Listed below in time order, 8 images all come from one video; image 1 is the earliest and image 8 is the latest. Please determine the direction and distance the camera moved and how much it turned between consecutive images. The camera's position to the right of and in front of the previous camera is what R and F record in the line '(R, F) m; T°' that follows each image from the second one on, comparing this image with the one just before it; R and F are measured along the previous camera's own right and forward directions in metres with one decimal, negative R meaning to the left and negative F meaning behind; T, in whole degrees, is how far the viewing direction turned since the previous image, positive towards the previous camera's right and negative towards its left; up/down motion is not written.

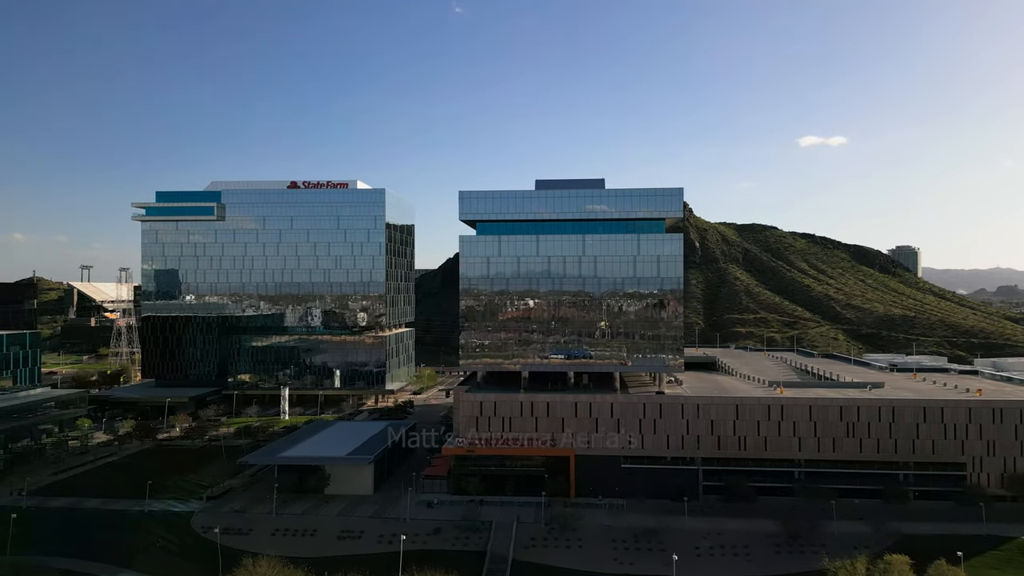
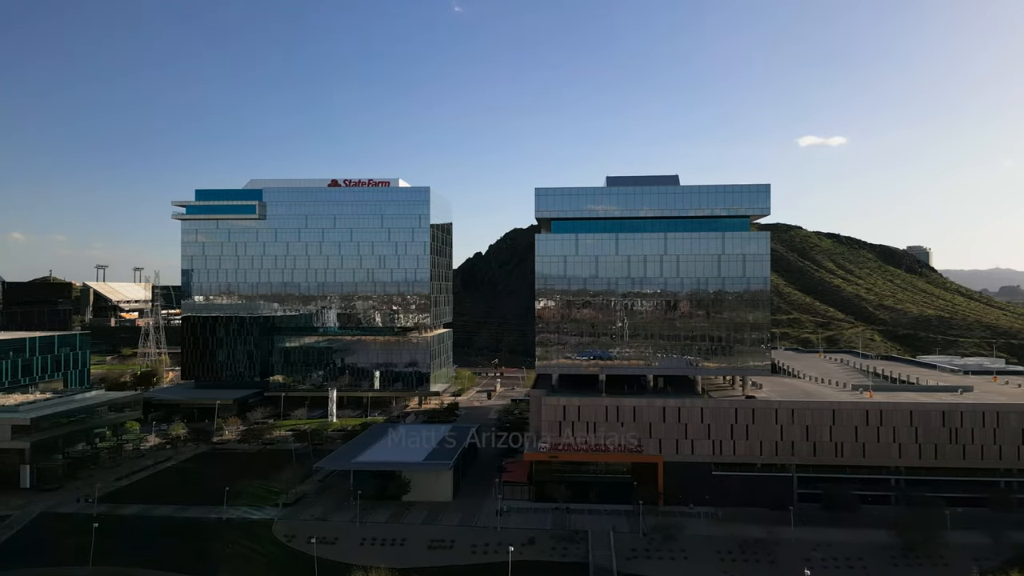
(-5.3, +1.7) m; 0°
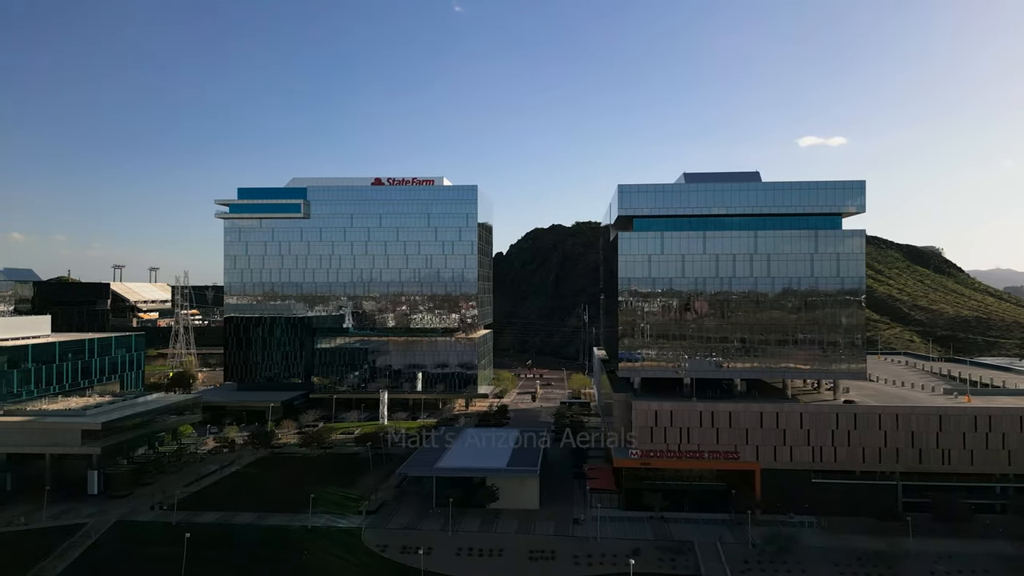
(-5.4, +1.6) m; 0°
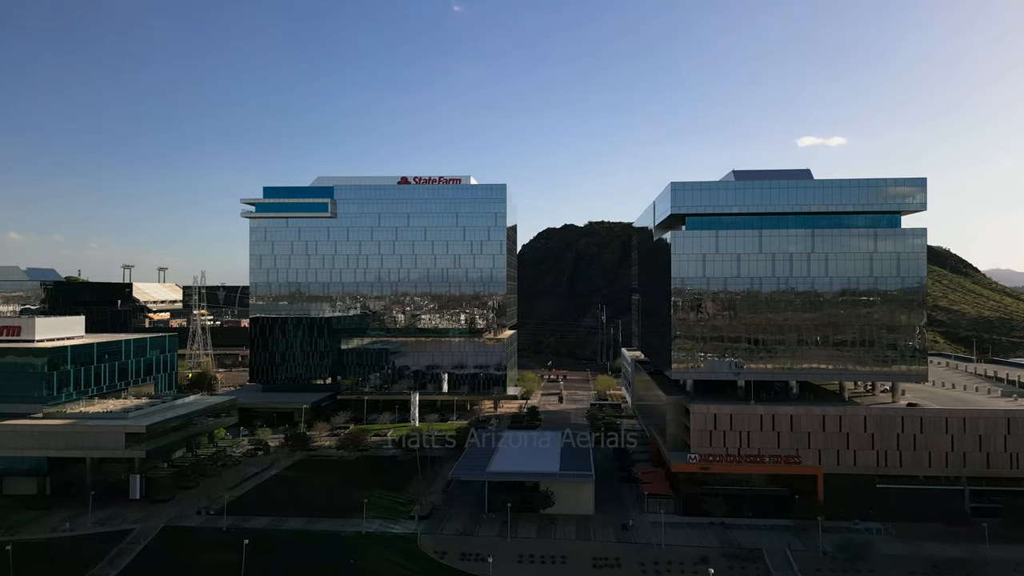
(-3.3, +1.1) m; 0°
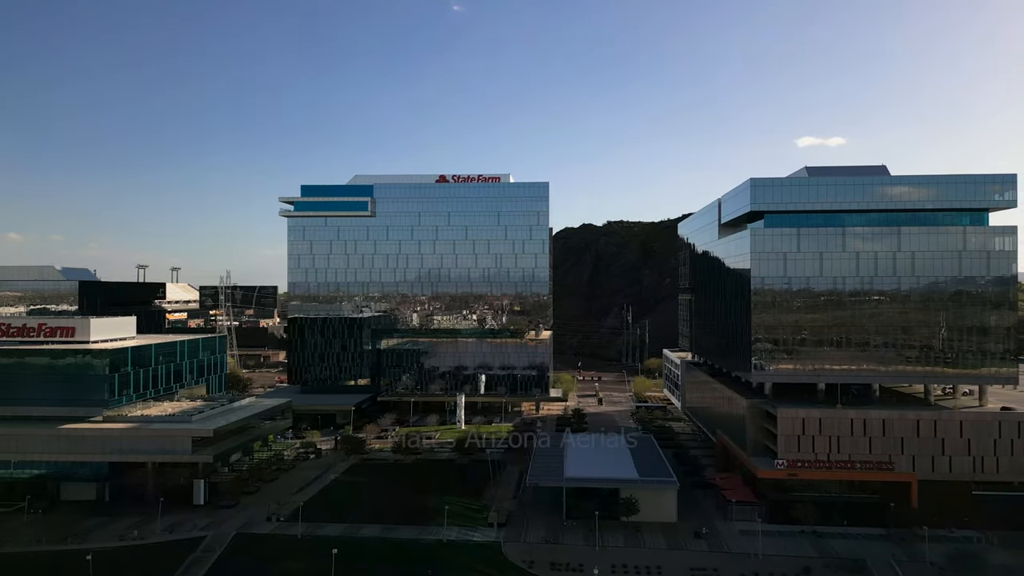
(-4.6, +1.4) m; 0°
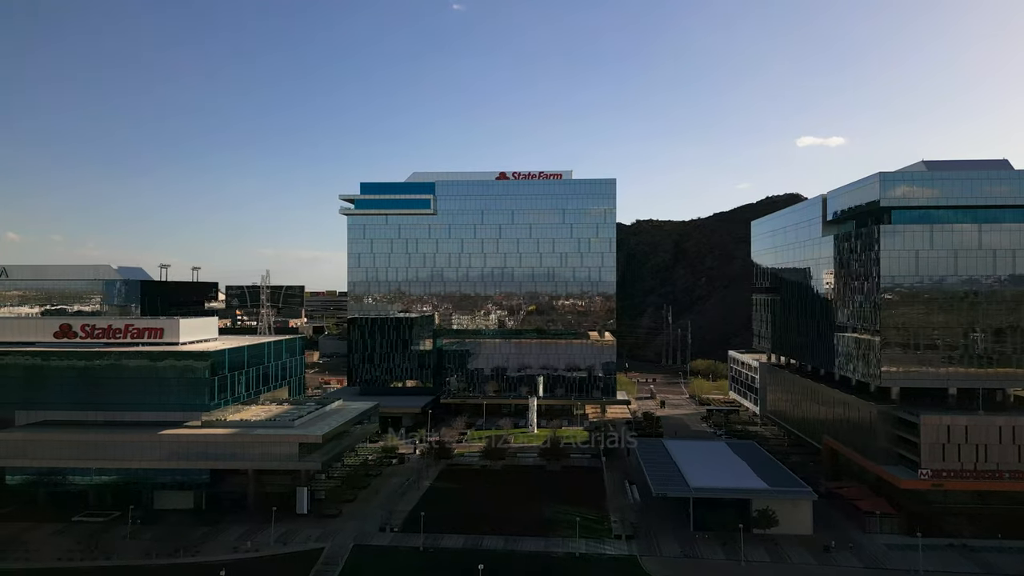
(-6.9, +2.0) m; 0°
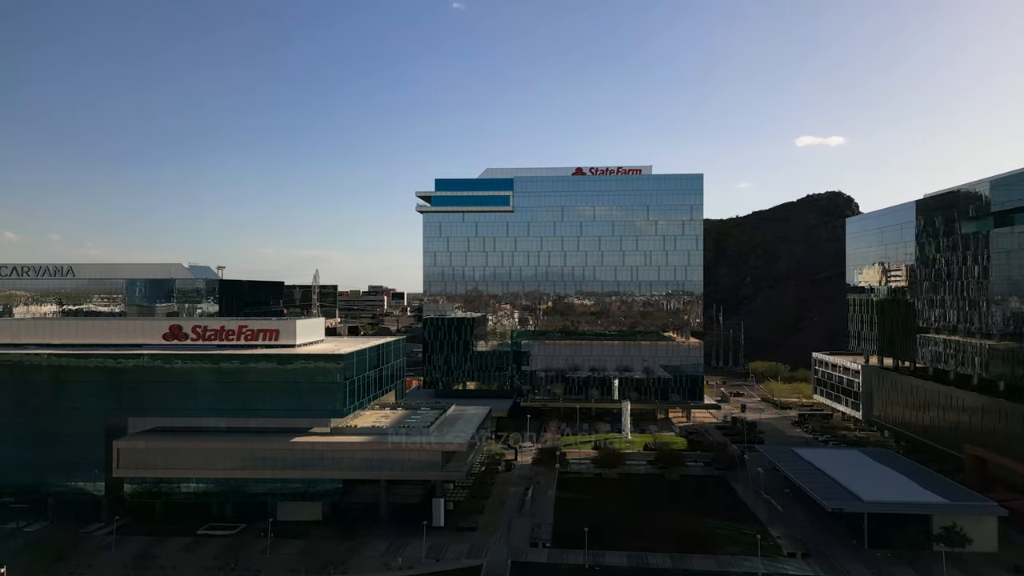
(-8.4, +2.5) m; -1°
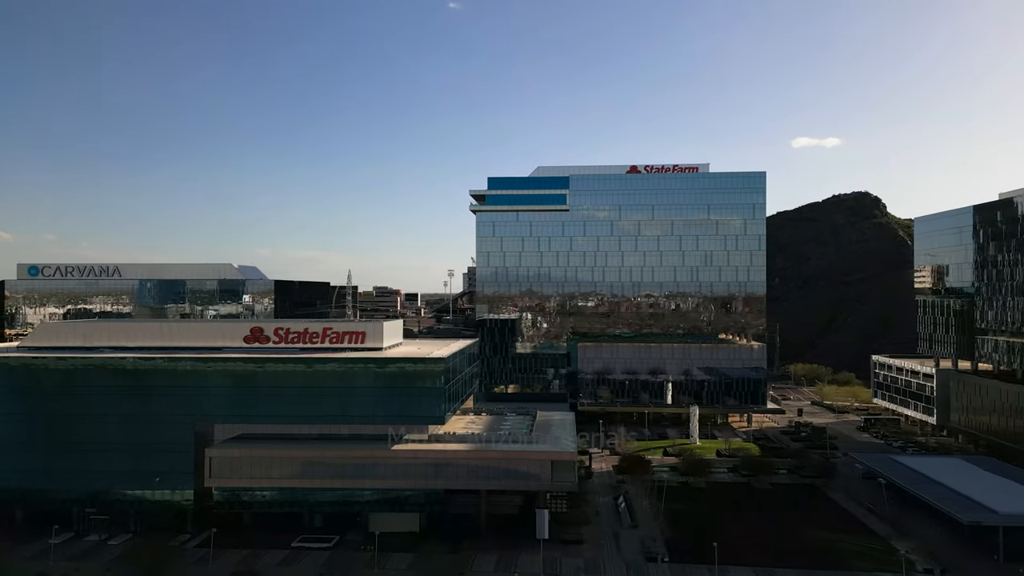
(-6.0, +1.9) m; 0°
